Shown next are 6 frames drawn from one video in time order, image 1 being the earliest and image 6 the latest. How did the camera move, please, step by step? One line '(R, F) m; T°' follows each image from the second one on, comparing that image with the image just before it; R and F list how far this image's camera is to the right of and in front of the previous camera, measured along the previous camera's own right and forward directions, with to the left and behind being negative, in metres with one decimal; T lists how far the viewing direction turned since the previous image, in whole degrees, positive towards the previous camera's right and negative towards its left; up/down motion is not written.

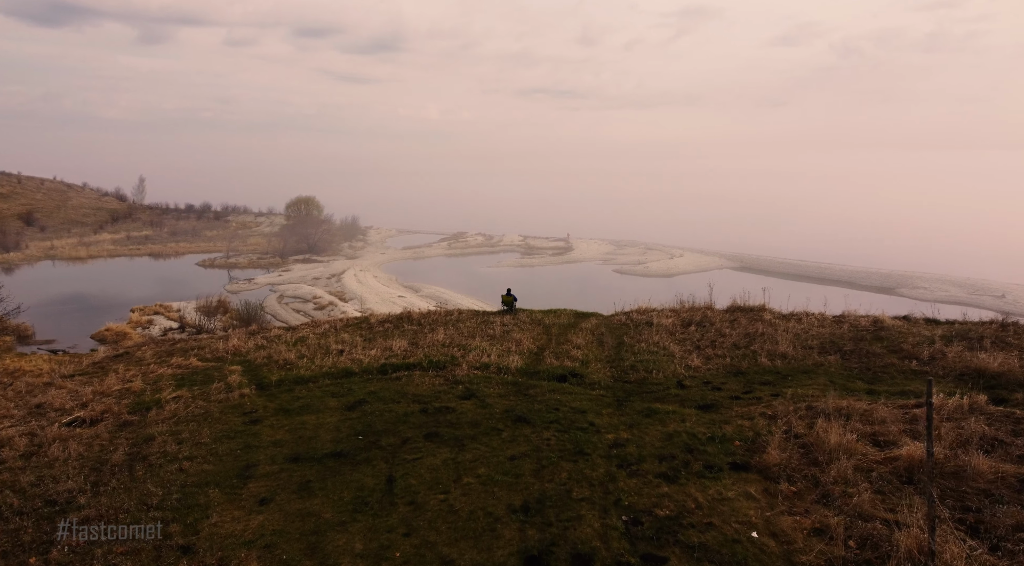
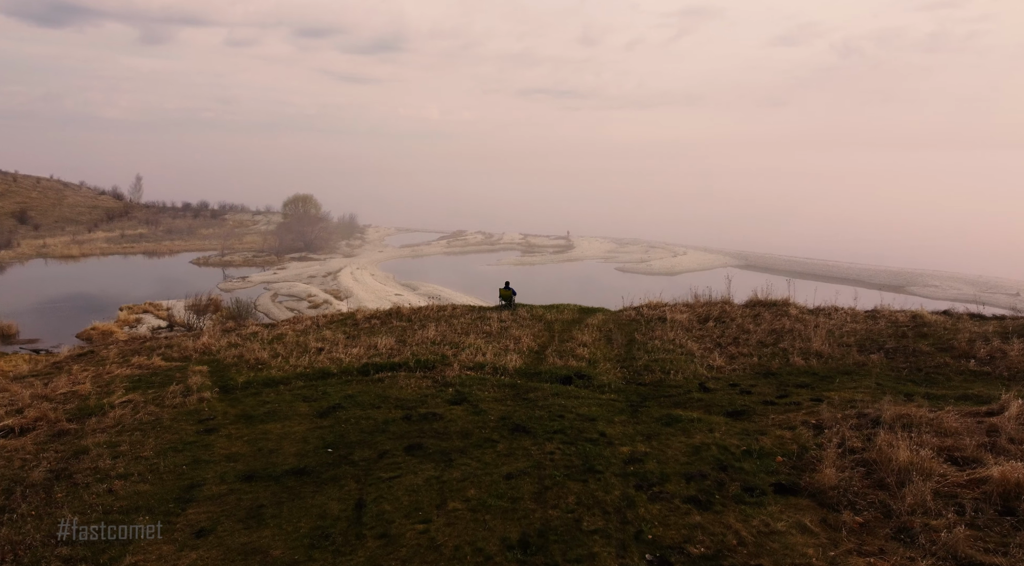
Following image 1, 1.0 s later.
(+0.1, +2.1) m; 0°
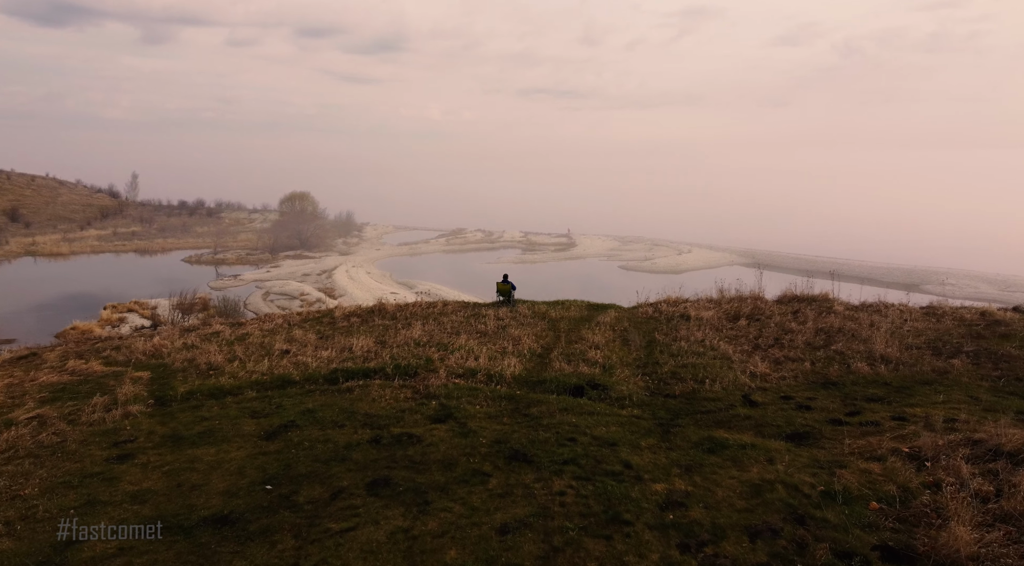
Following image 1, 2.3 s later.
(+0.1, +2.8) m; 0°
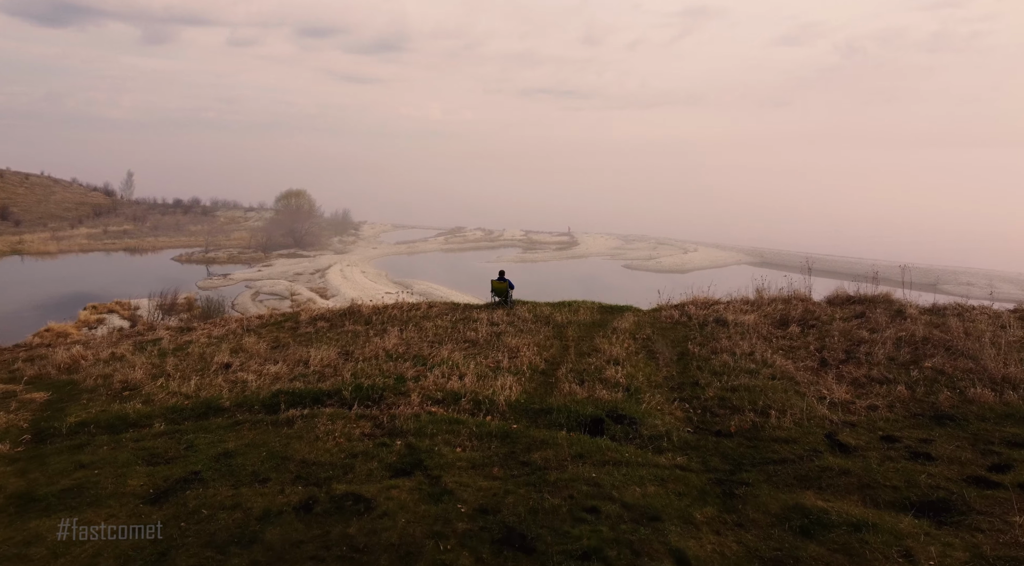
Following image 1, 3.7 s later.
(+0.1, +3.2) m; 0°
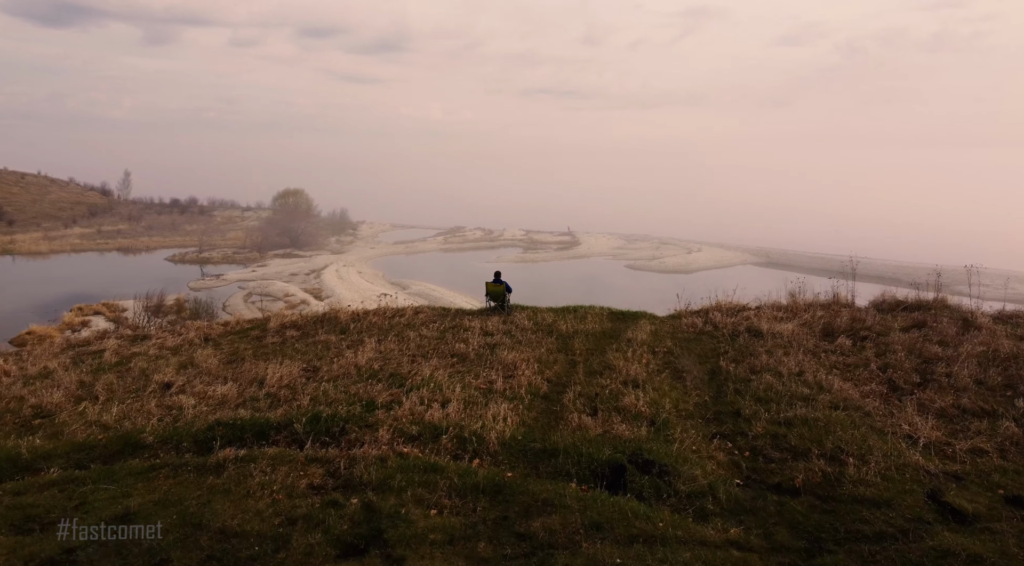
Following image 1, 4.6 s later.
(+0.1, +2.2) m; 0°
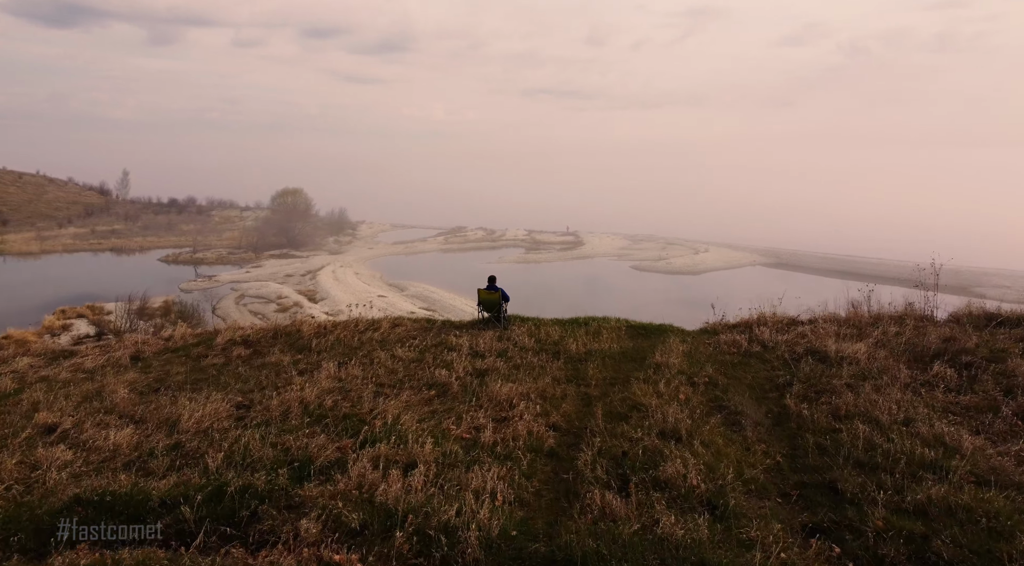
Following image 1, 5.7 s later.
(+0.1, +2.7) m; 0°
